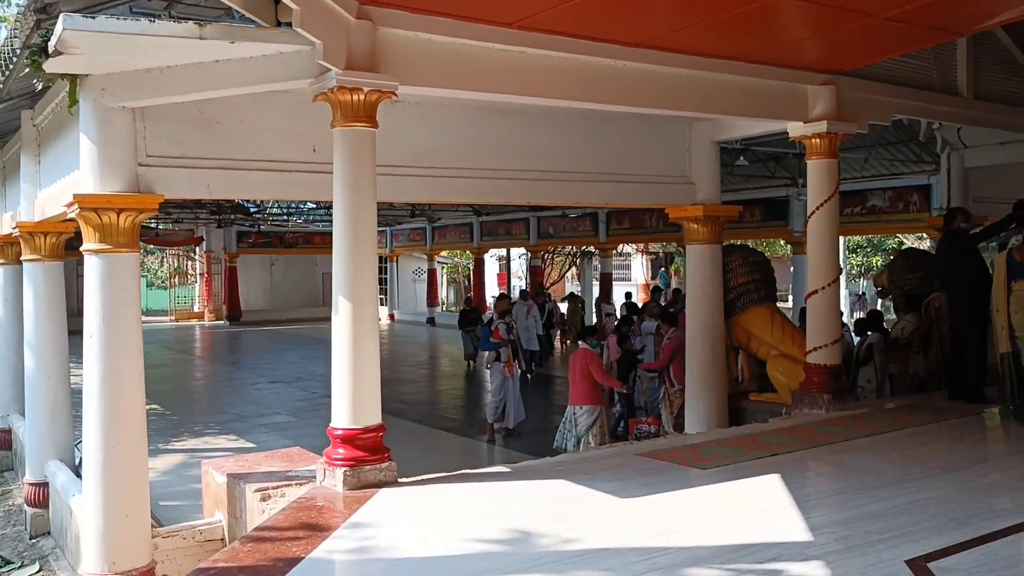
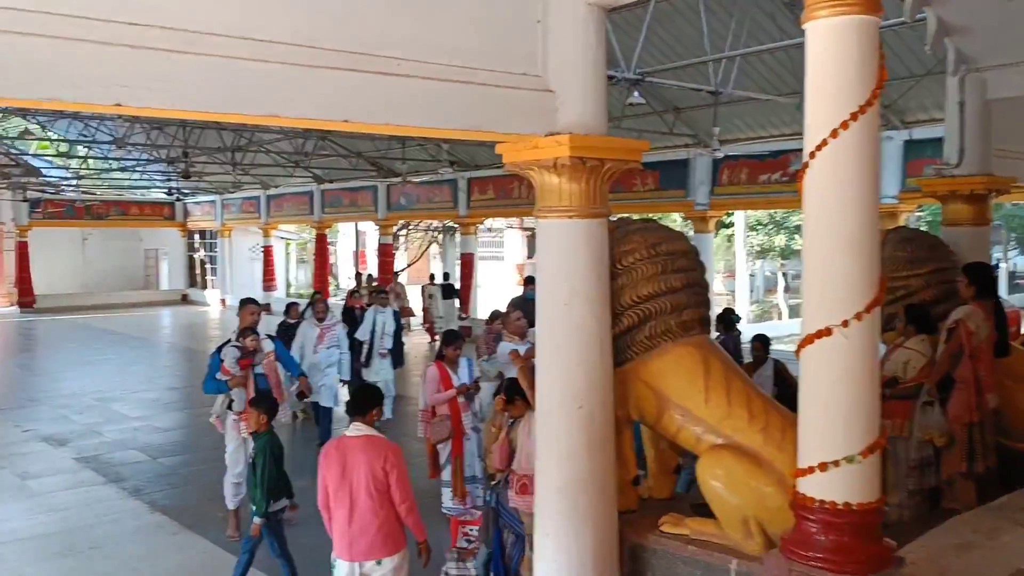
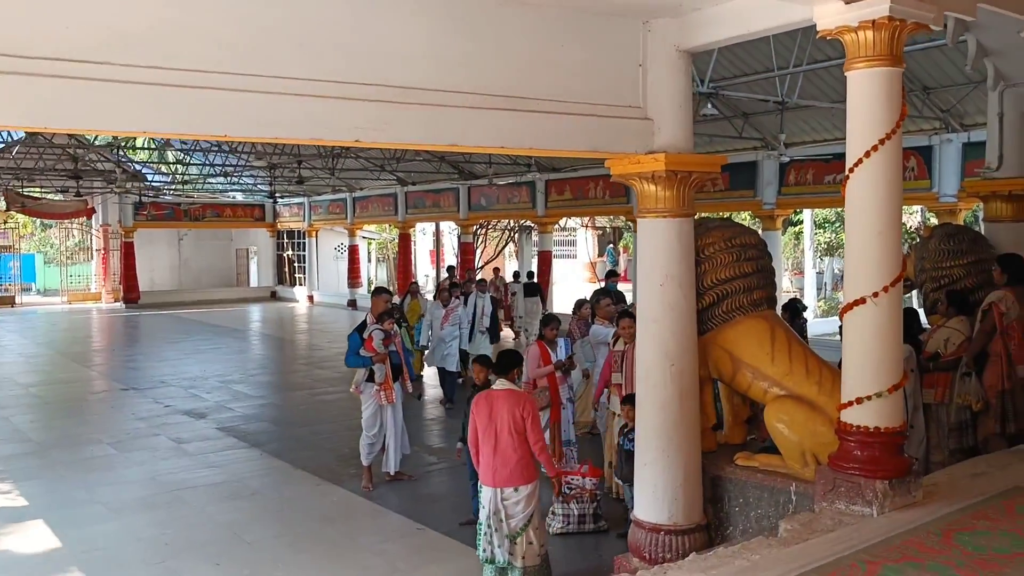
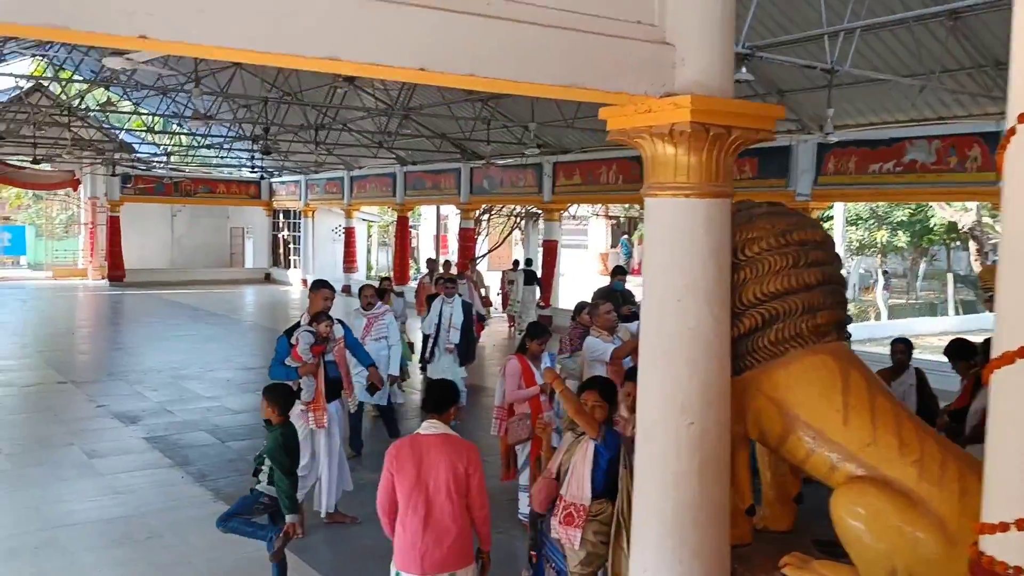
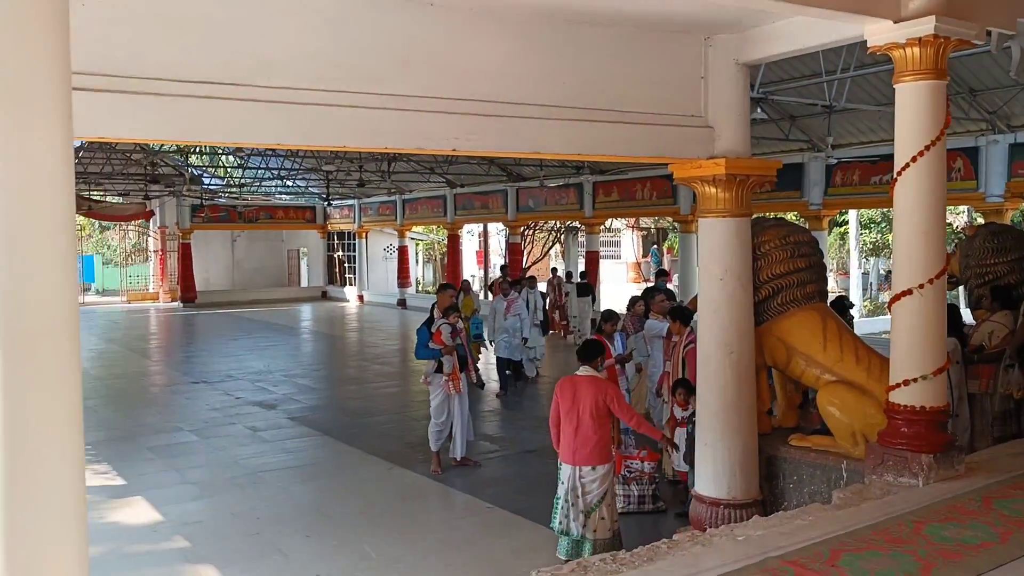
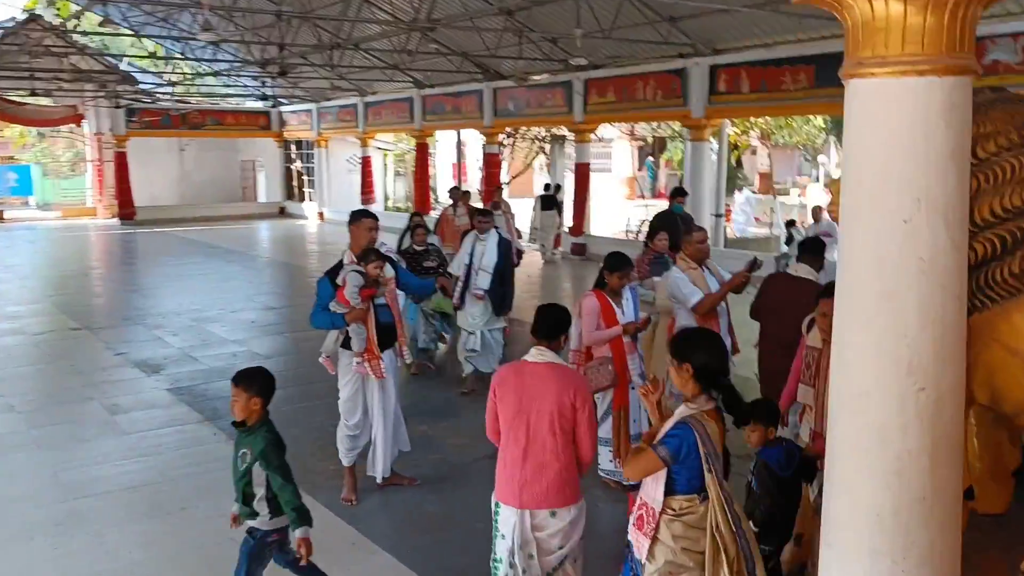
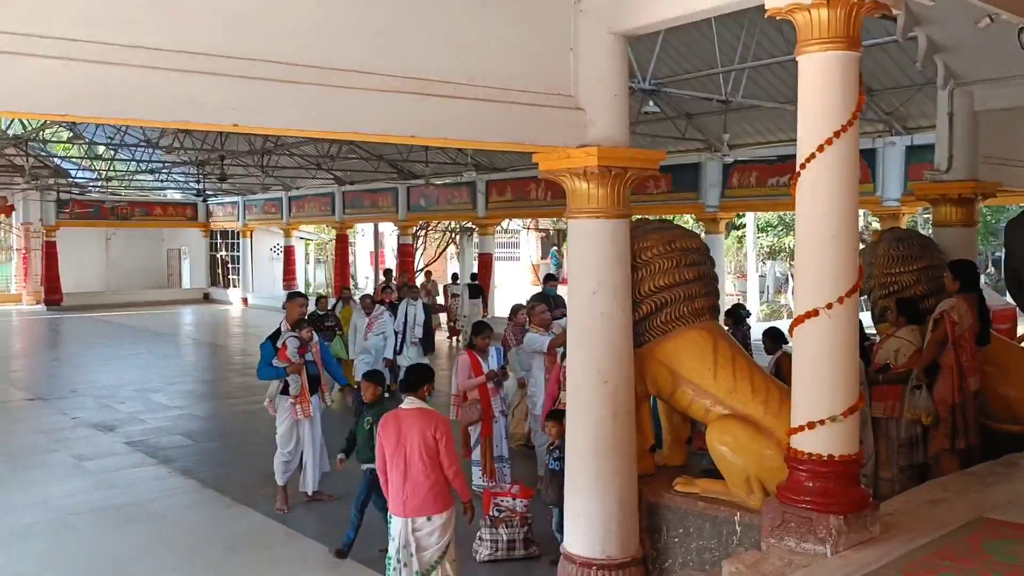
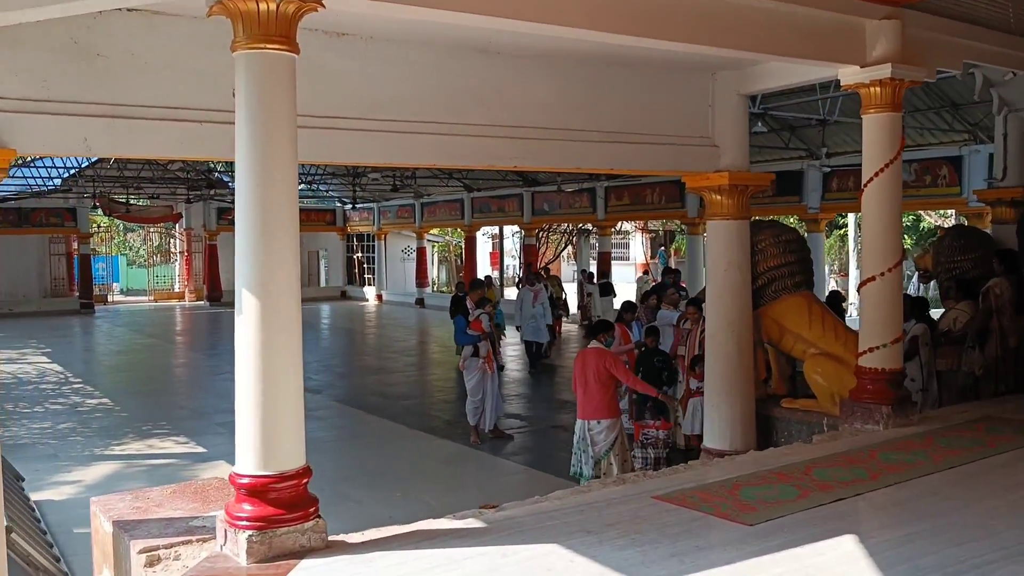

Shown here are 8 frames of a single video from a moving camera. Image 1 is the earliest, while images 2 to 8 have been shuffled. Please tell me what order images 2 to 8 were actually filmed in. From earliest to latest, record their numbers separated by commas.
8, 5, 3, 7, 2, 4, 6
